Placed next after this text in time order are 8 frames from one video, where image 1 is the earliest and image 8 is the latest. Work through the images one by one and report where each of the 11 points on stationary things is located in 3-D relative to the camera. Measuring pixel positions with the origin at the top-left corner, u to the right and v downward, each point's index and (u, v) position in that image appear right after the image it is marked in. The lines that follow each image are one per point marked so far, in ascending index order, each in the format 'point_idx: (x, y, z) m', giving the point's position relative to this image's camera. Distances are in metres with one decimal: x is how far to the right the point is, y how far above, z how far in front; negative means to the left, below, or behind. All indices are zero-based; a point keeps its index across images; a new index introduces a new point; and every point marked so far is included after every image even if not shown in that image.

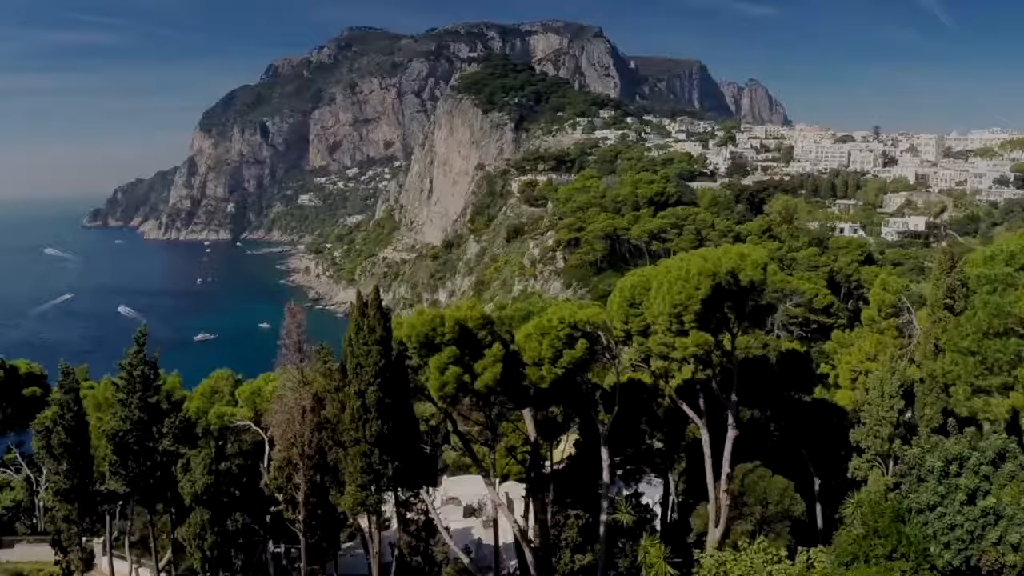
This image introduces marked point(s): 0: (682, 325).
0: (+2.8, -0.7, +12.0) m
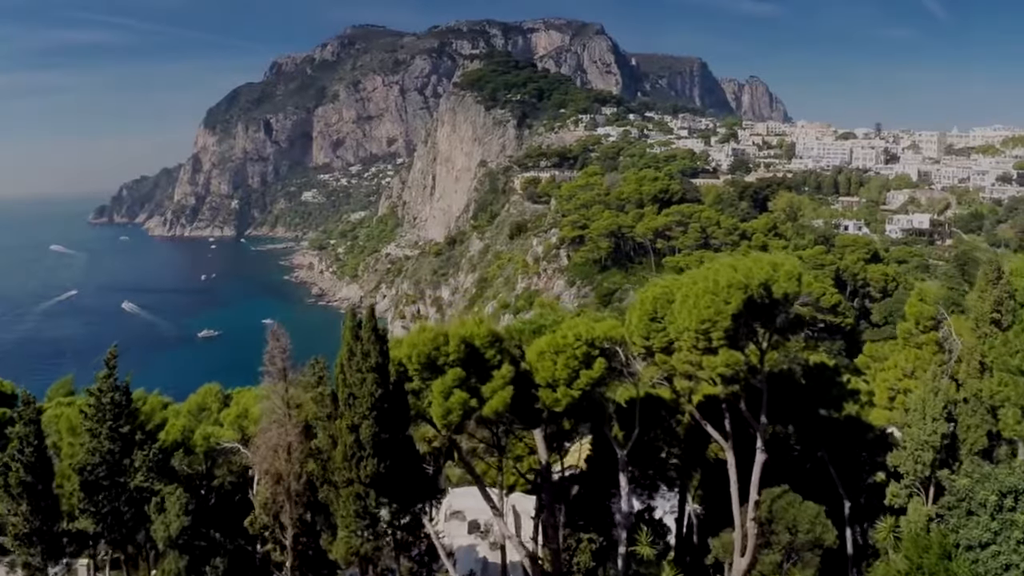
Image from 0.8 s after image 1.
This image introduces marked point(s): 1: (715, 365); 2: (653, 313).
0: (+2.9, -0.9, +11.3) m
1: (+3.0, -1.2, +11.4) m
2: (+2.2, -0.4, +11.9) m
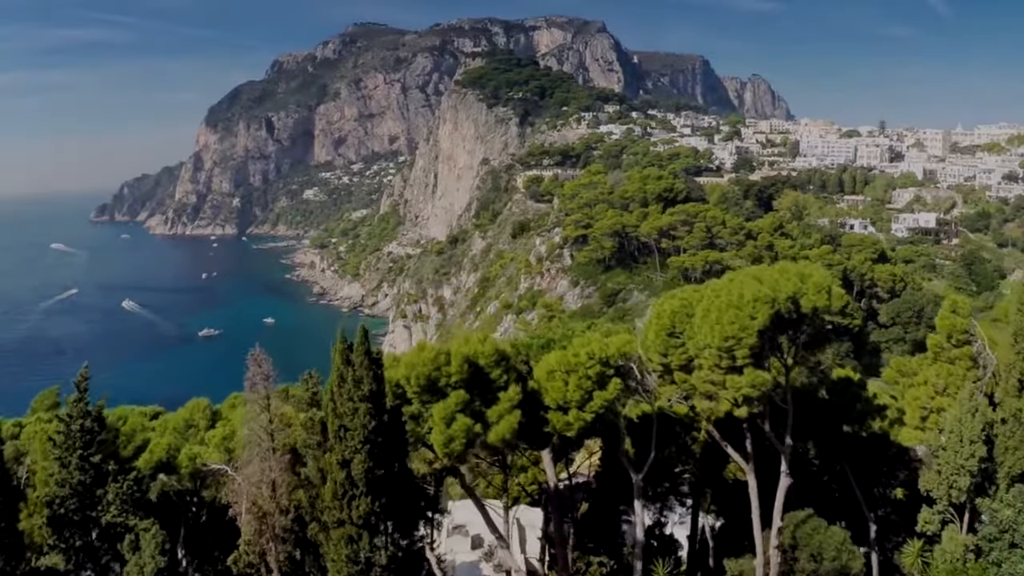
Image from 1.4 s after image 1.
0: (+3.0, -1.0, +10.6) m
1: (+3.1, -1.4, +10.6) m
2: (+2.3, -0.6, +11.1) m
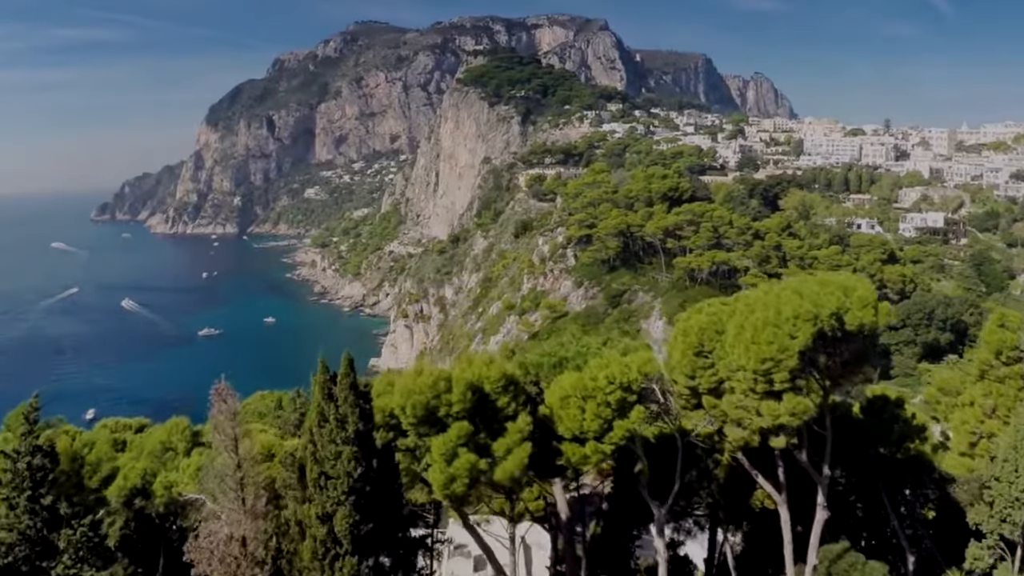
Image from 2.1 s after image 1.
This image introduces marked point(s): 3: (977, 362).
0: (+3.2, -1.2, +9.4) m
1: (+3.3, -1.6, +9.4) m
2: (+2.4, -0.8, +9.9) m
3: (+8.0, -1.2, +13.3) m
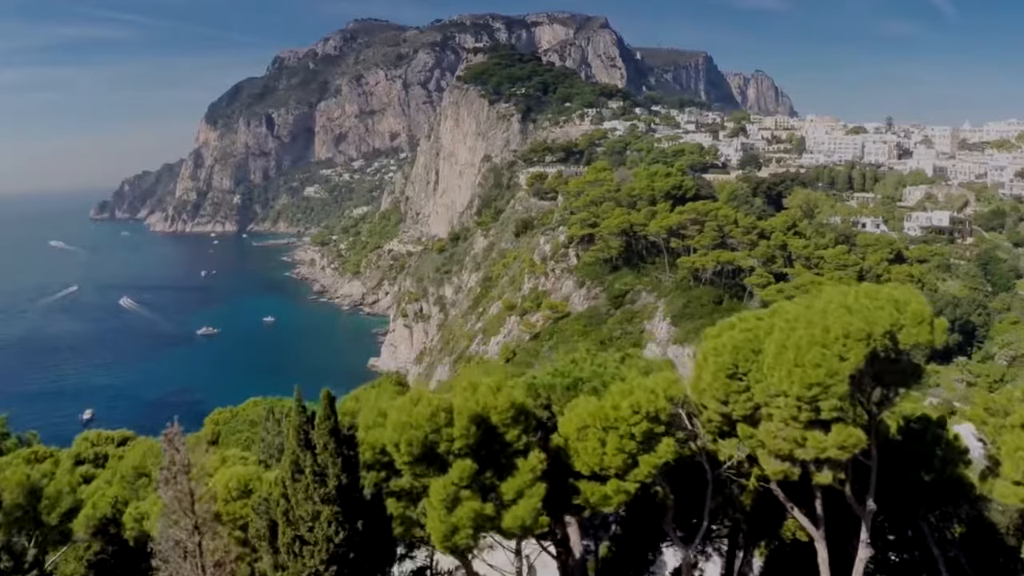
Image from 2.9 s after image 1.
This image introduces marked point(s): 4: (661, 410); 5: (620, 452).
0: (+3.3, -1.3, +8.3) m
1: (+3.4, -1.7, +8.3) m
2: (+2.5, -0.9, +8.8) m
3: (+8.1, -1.3, +12.2) m
4: (+1.7, -1.4, +8.9) m
5: (+1.3, -1.8, +8.8) m
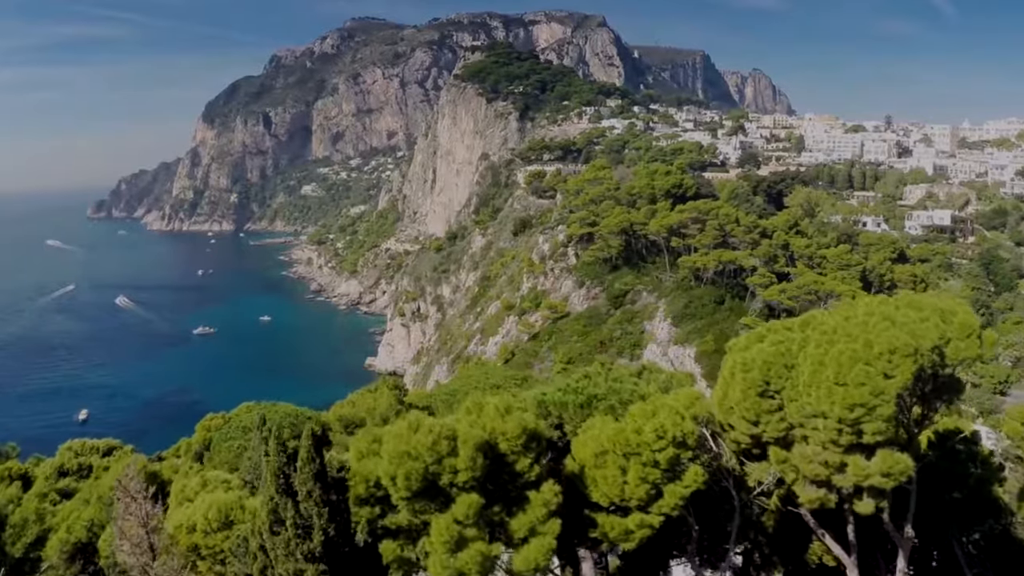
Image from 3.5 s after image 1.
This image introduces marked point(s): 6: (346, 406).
0: (+3.3, -1.4, +7.4) m
1: (+3.4, -1.8, +7.4) m
2: (+2.6, -1.0, +7.9) m
3: (+8.2, -1.4, +11.4) m
4: (+1.8, -1.5, +8.1) m
5: (+1.3, -1.9, +8.0) m
6: (-4.3, -3.0, +19.9) m
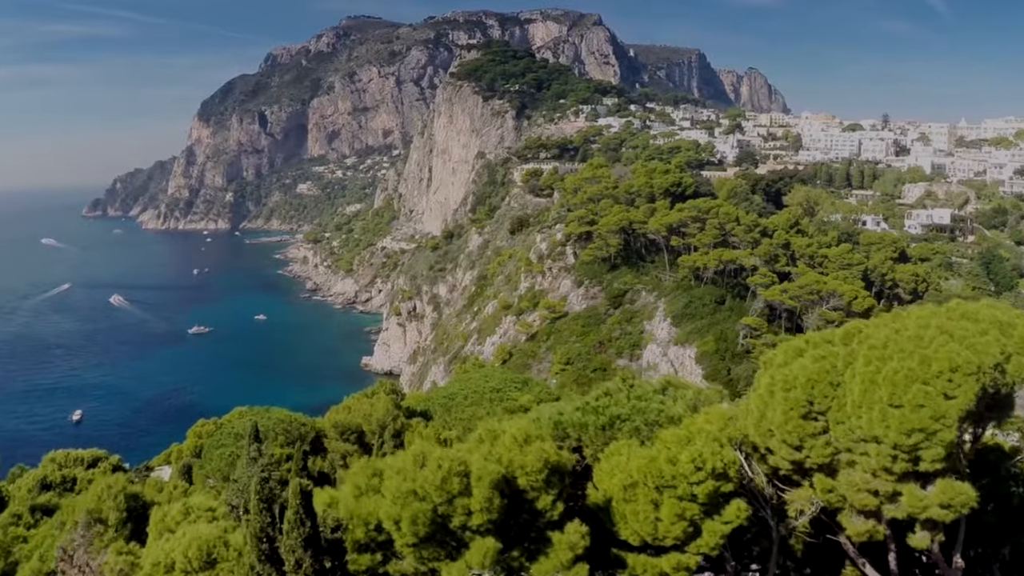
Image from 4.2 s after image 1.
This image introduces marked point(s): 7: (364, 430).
0: (+3.5, -1.5, +6.6) m
1: (+3.6, -1.8, +6.6) m
2: (+2.7, -1.0, +7.1) m
3: (+8.3, -1.5, +10.6) m
4: (+1.9, -1.5, +7.2) m
5: (+1.4, -2.0, +7.1) m
6: (-4.2, -3.0, +19.1) m
7: (-3.3, -3.2, +17.2) m
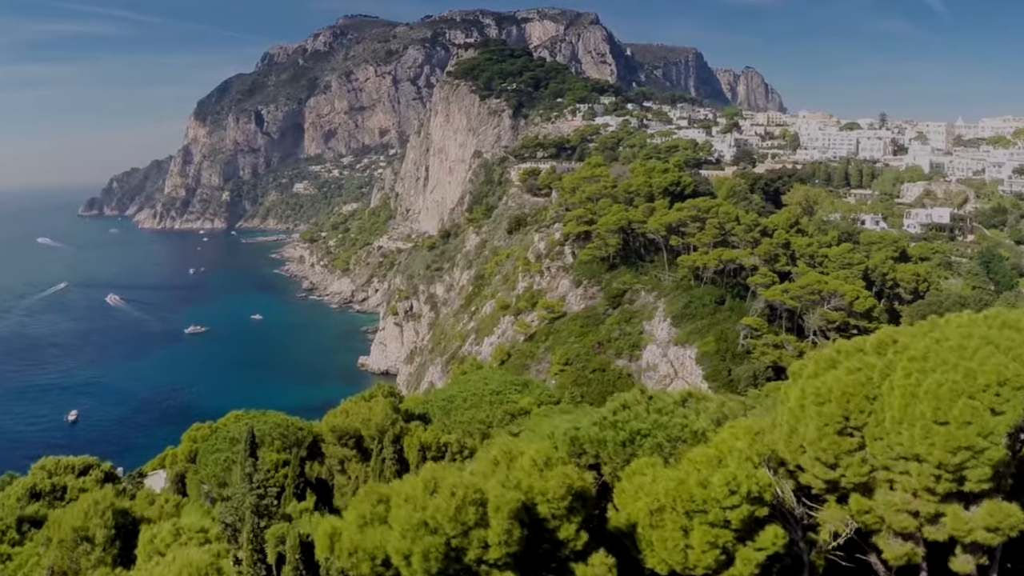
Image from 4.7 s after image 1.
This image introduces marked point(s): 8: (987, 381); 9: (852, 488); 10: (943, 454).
0: (+3.5, -1.5, +6.0) m
1: (+3.6, -1.9, +6.1) m
2: (+2.8, -1.1, +6.6) m
3: (+8.3, -1.5, +10.0) m
4: (+2.0, -1.6, +6.7) m
5: (+1.5, -2.0, +6.6) m
6: (-4.2, -3.1, +18.4) m
7: (-3.3, -3.2, +16.6) m
8: (+3.7, -0.6, +6.0) m
9: (+2.9, -1.7, +6.7) m
10: (+3.3, -1.3, +6.0) m
